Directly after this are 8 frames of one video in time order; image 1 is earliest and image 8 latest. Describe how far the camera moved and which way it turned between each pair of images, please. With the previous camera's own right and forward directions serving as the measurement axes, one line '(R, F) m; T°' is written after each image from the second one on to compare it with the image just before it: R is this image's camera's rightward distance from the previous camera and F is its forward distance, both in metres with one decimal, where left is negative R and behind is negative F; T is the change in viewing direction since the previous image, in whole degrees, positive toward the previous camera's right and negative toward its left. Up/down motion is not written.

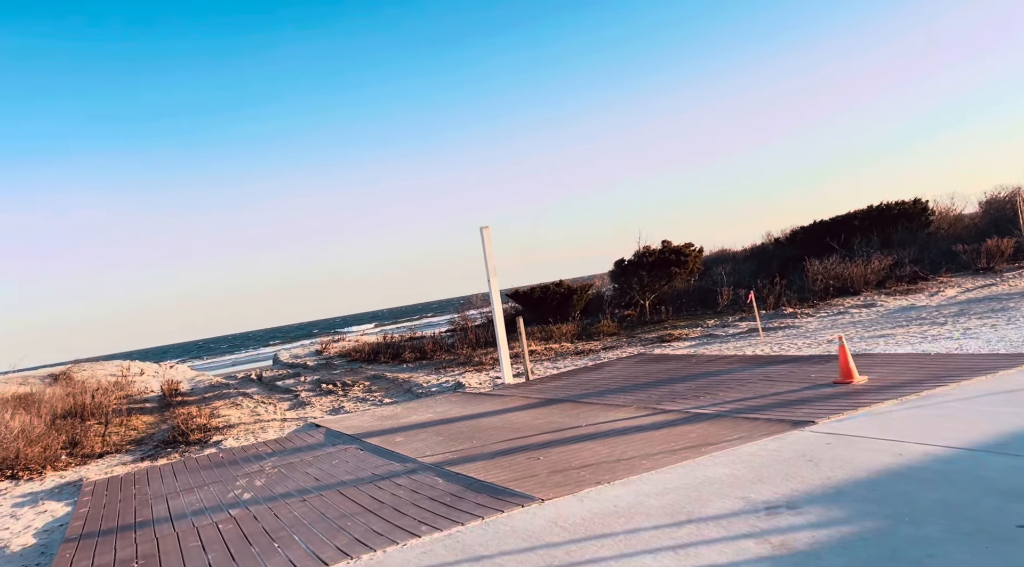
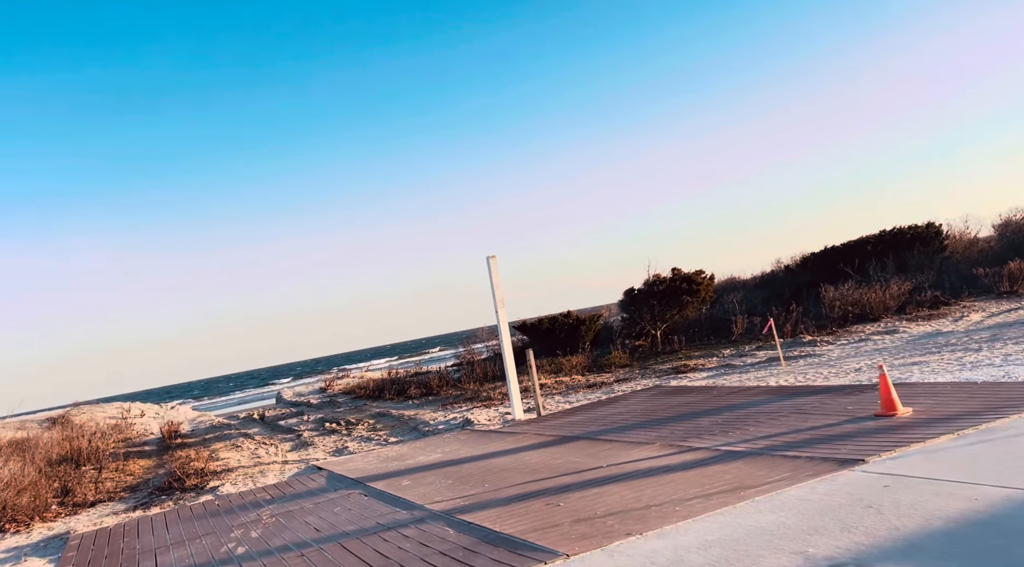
(-0.1, +0.5) m; 0°
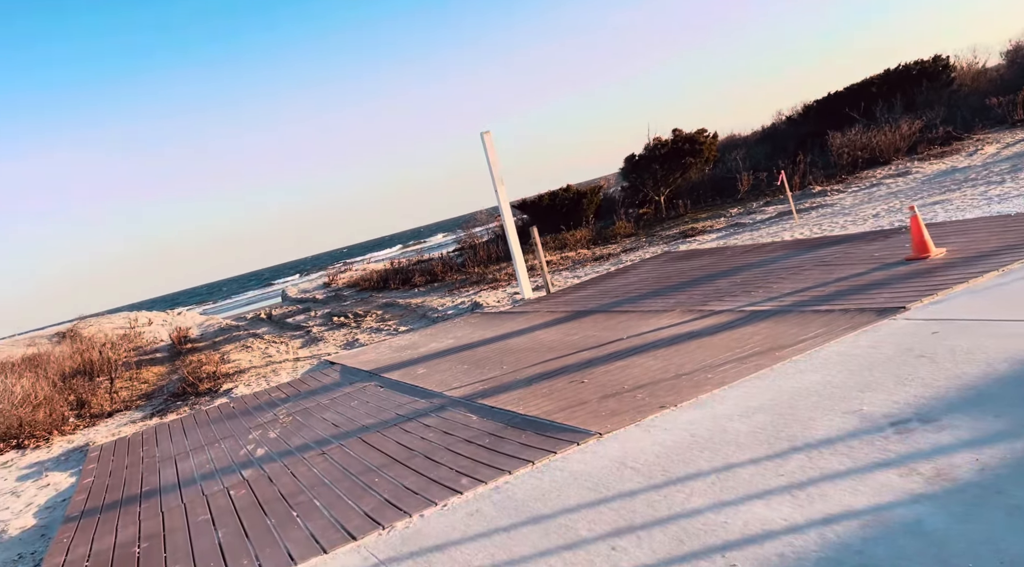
(-0.1, +0.4) m; 0°
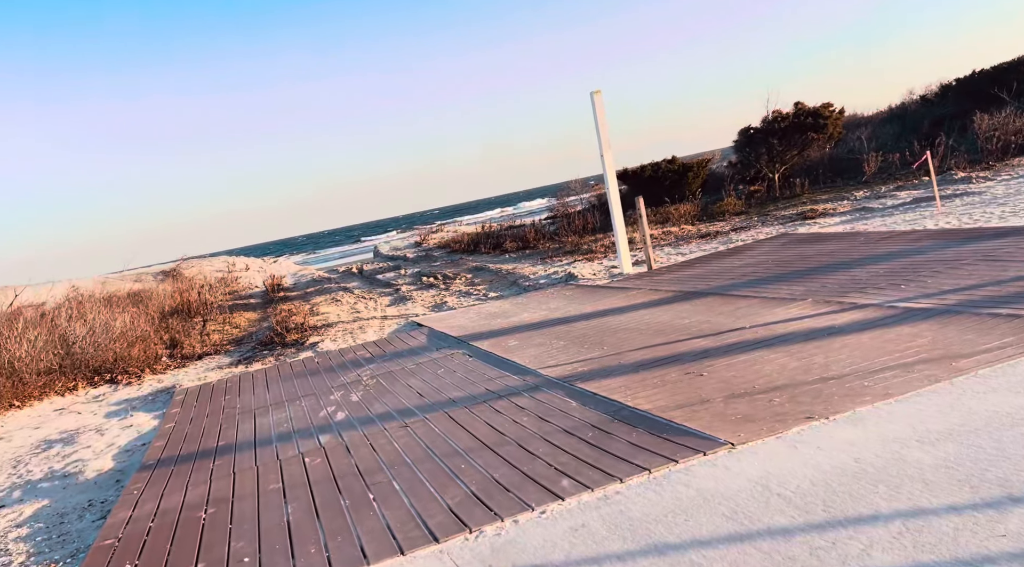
(-0.2, +0.6) m; -6°
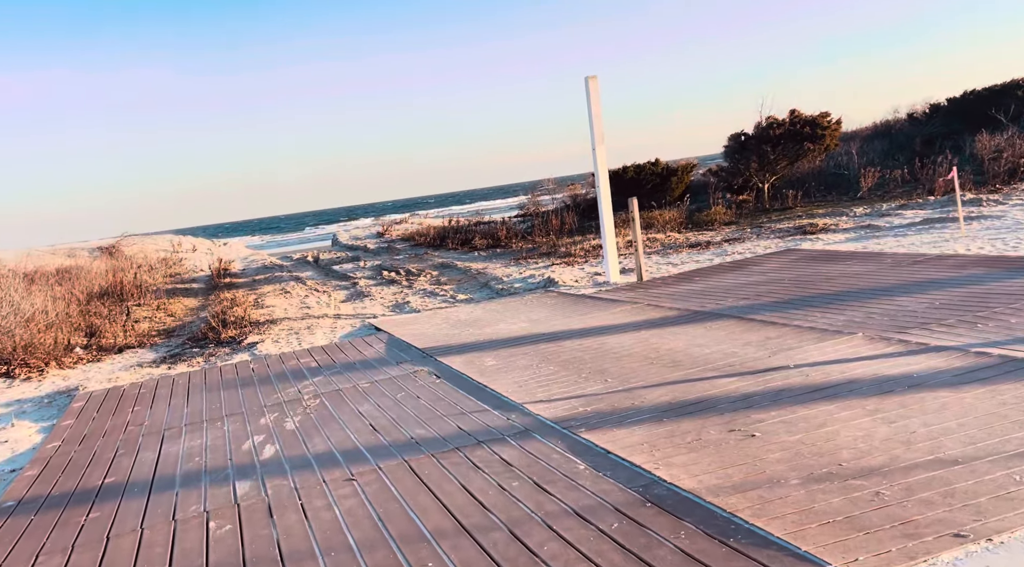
(-0.2, +1.3) m; +3°
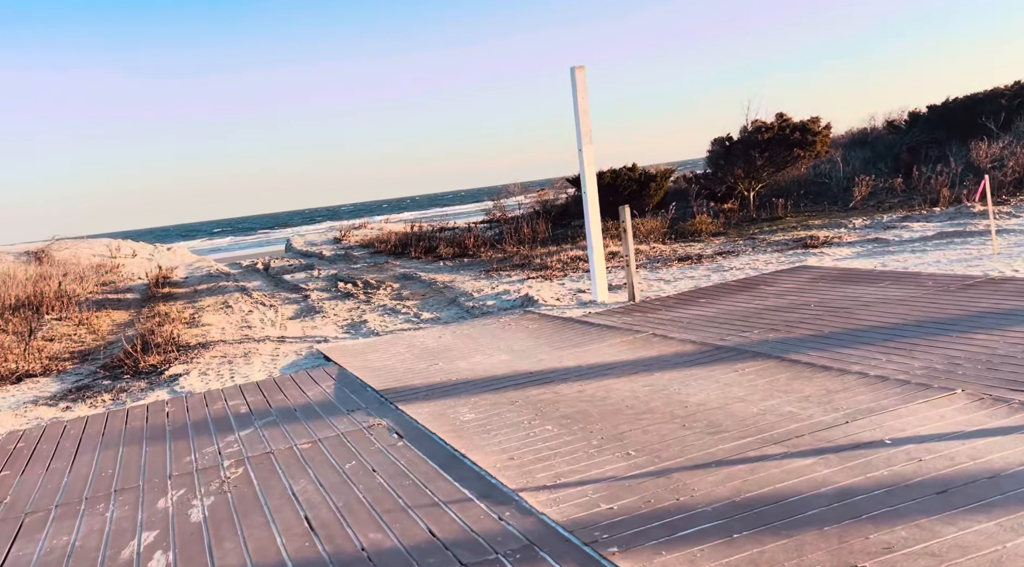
(-0.1, +1.4) m; +3°
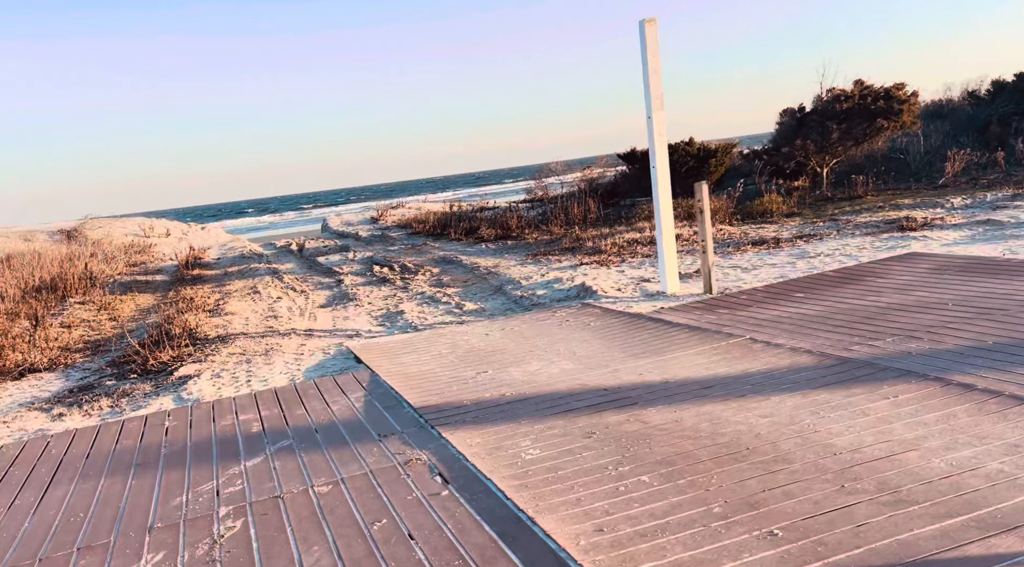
(-0.2, +1.1) m; -3°
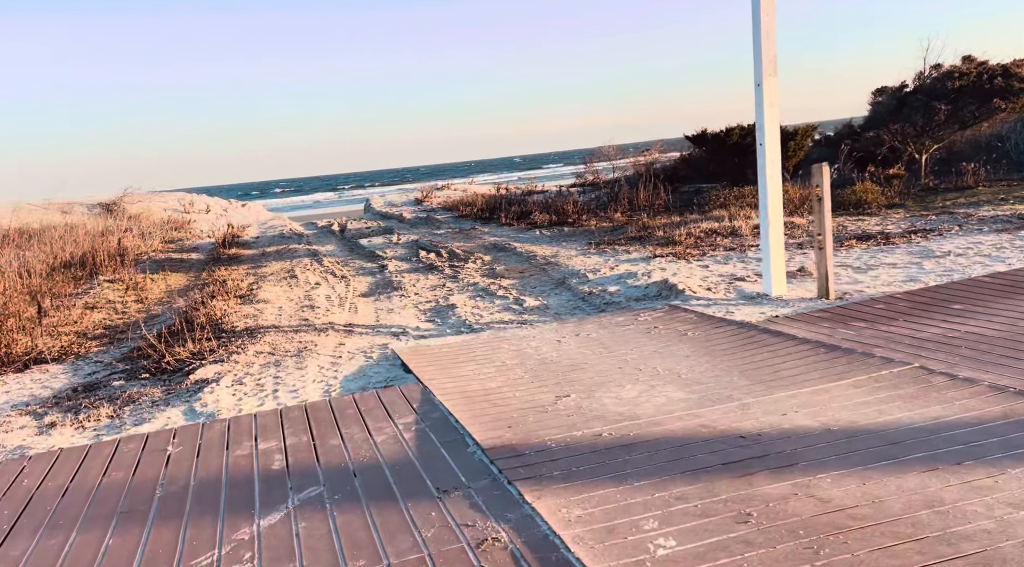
(-0.3, +1.2) m; -3°
